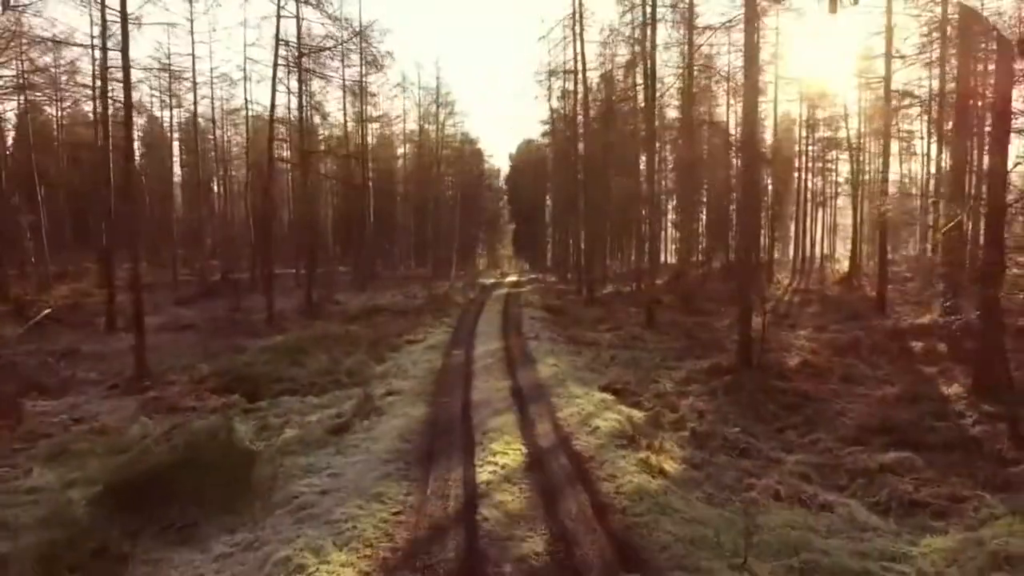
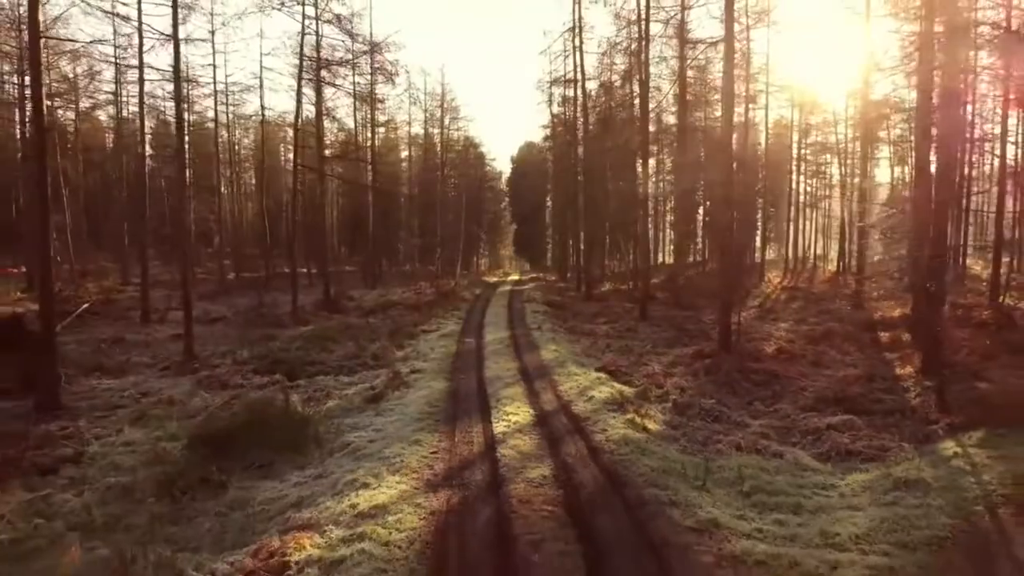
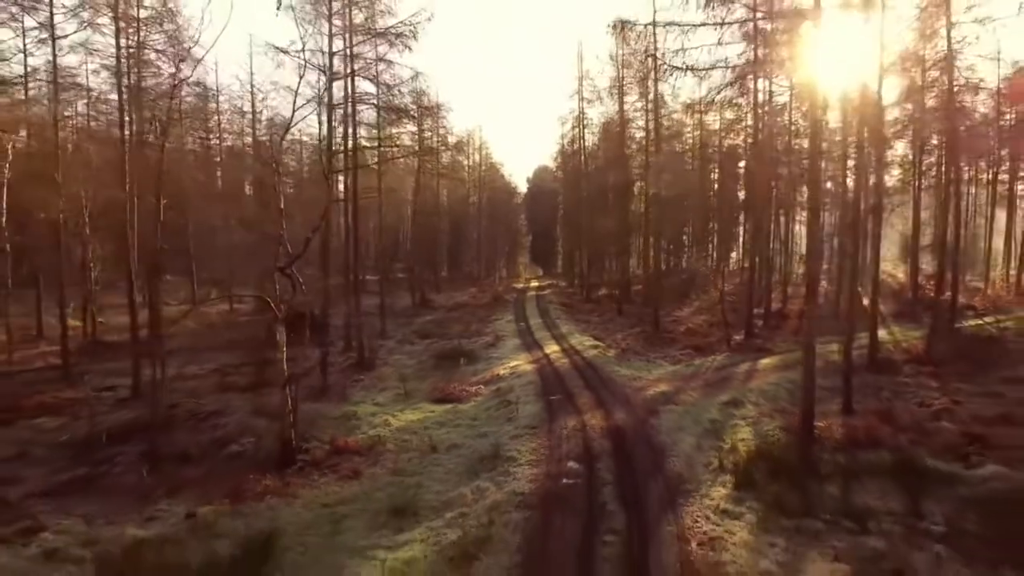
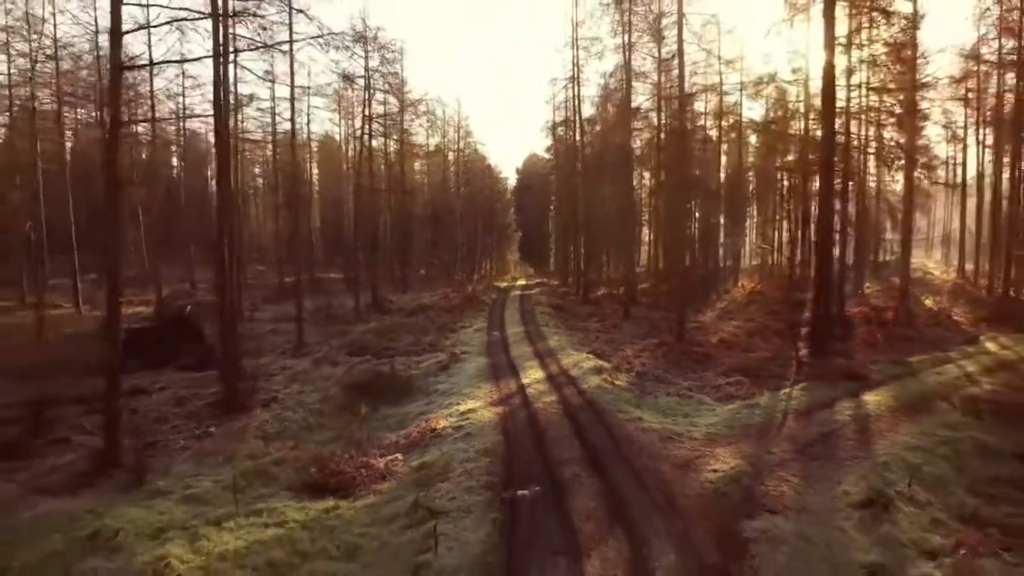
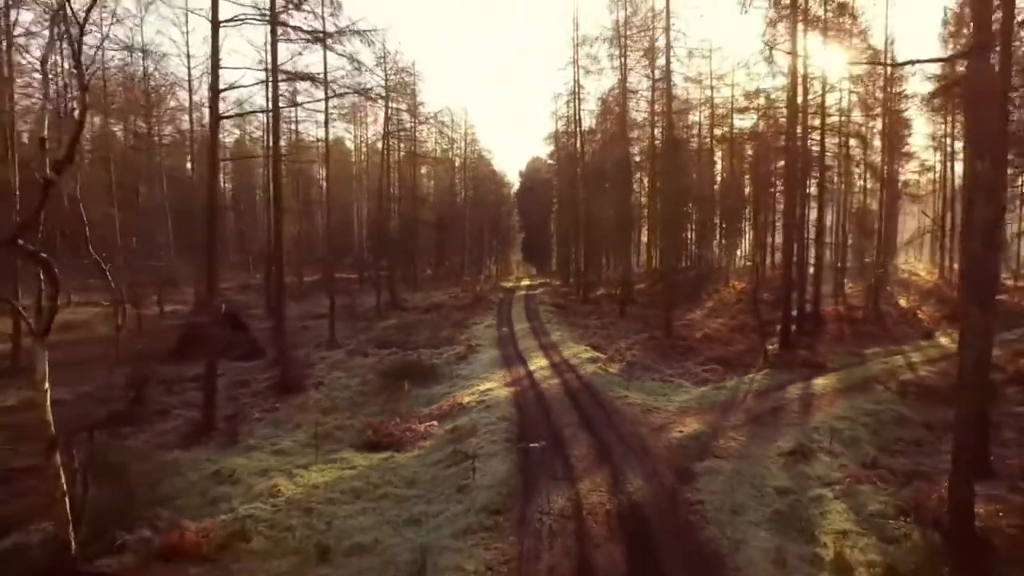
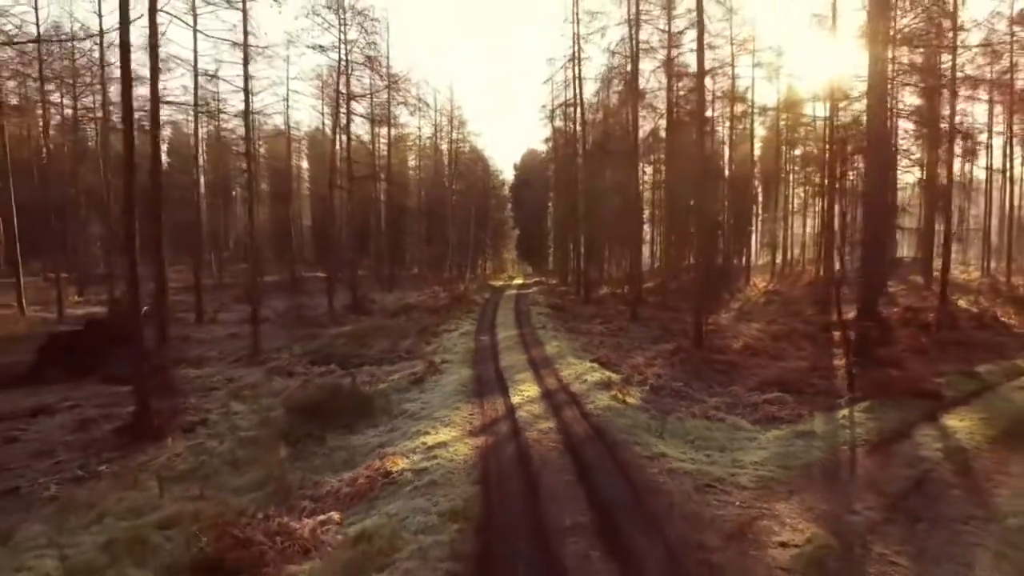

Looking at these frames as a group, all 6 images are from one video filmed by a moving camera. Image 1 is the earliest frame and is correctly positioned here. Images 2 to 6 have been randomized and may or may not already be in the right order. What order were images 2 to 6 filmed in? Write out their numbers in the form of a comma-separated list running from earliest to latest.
2, 6, 4, 5, 3
